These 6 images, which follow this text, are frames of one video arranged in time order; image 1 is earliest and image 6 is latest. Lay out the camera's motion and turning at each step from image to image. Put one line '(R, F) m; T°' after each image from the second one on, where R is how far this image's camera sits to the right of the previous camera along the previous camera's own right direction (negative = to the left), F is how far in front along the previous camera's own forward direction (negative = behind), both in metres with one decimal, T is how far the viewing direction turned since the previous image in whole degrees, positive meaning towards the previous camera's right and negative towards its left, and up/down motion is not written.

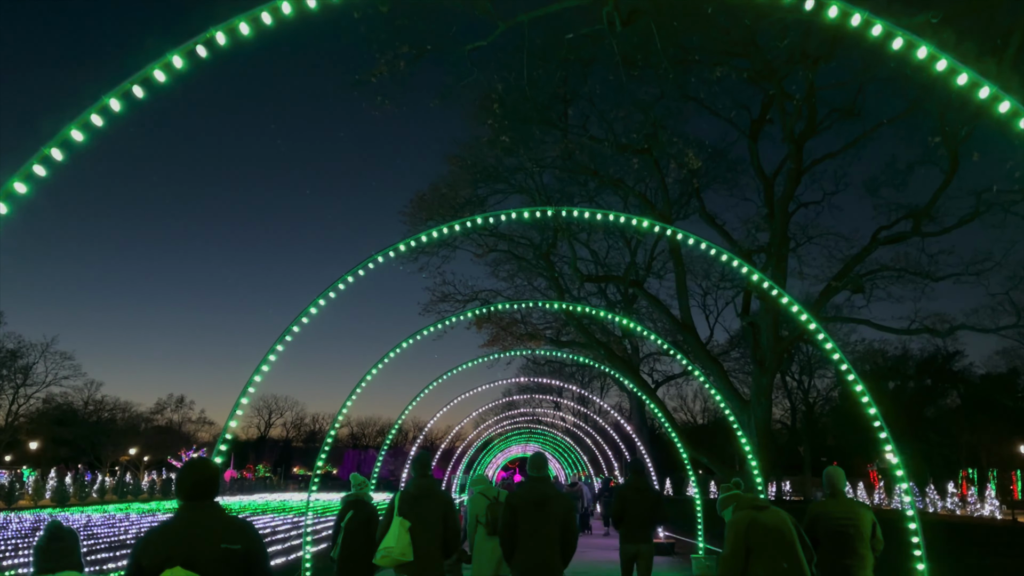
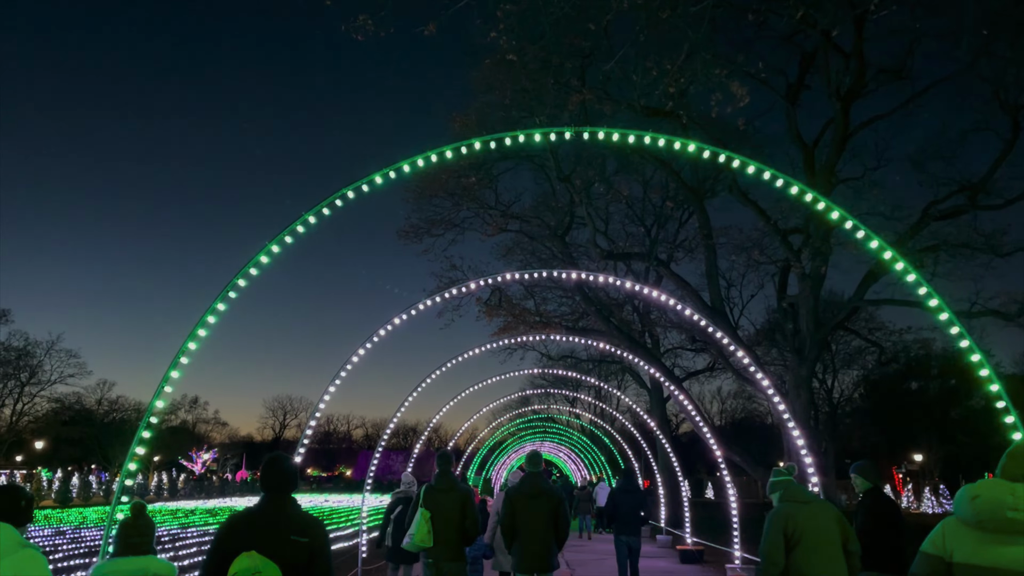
(0.0, +1.4) m; -1°
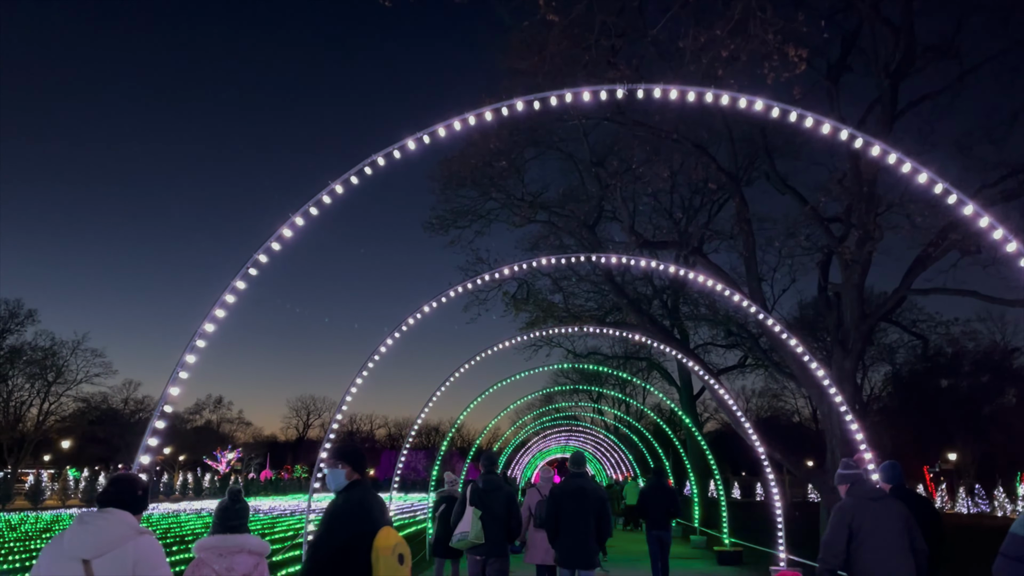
(-0.1, +0.5) m; -1°
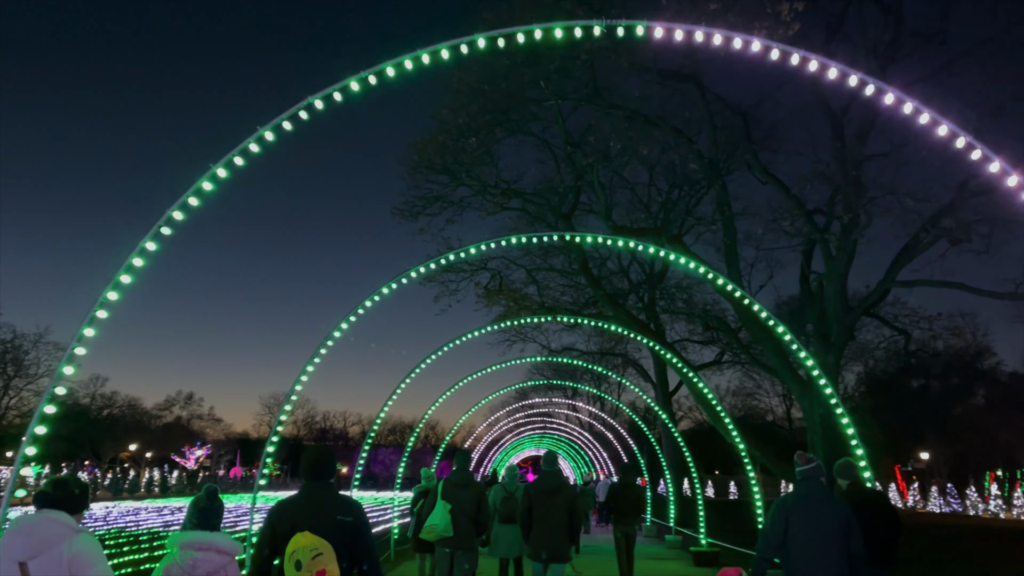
(+0.1, +0.6) m; +2°
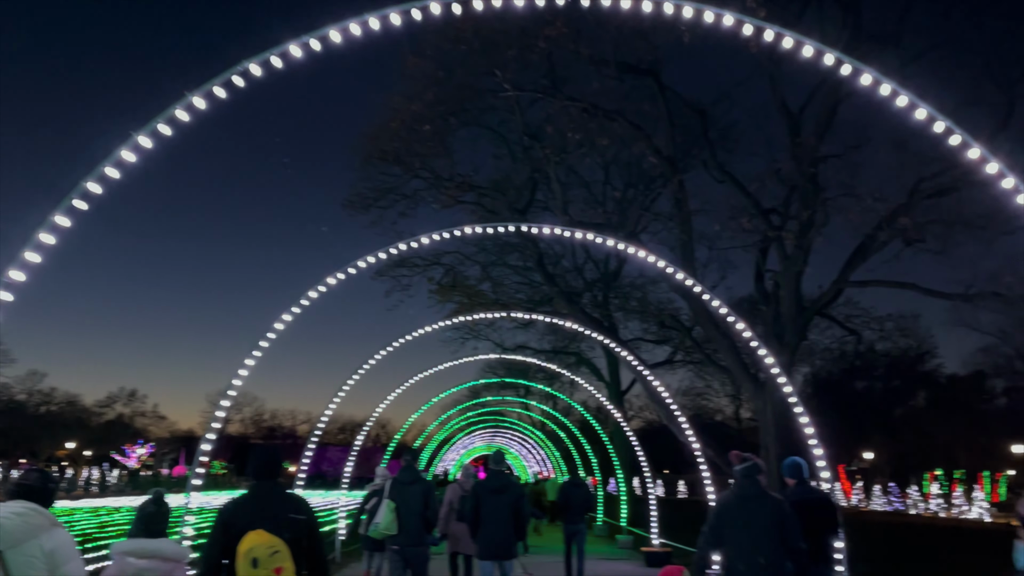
(0.0, +0.3) m; +3°
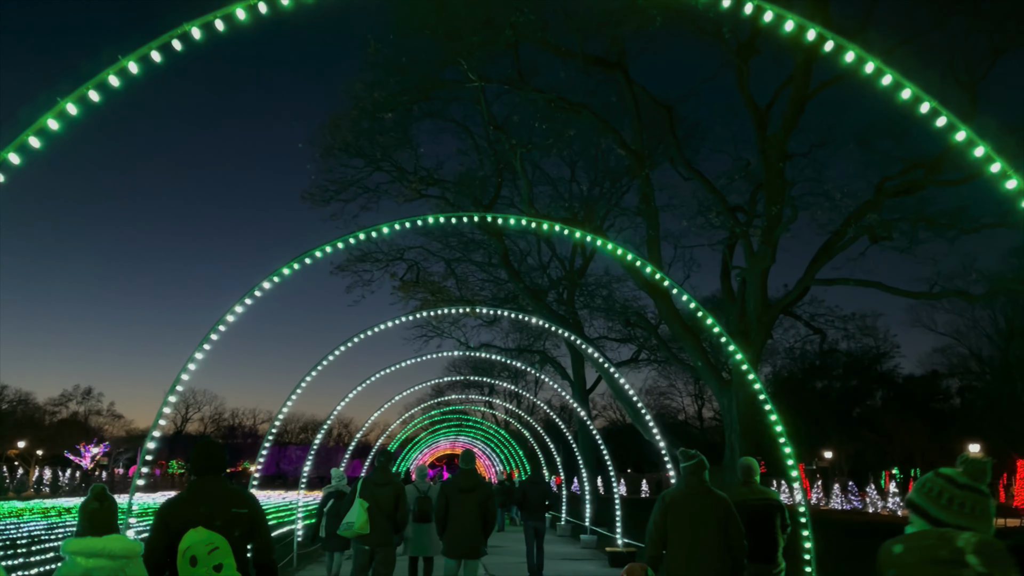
(0.0, +0.2) m; +2°
